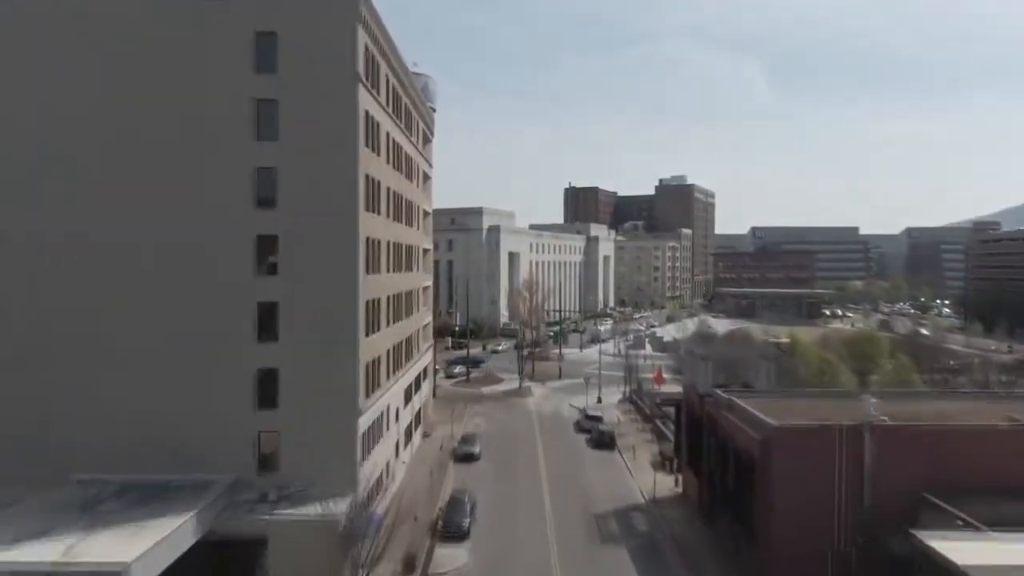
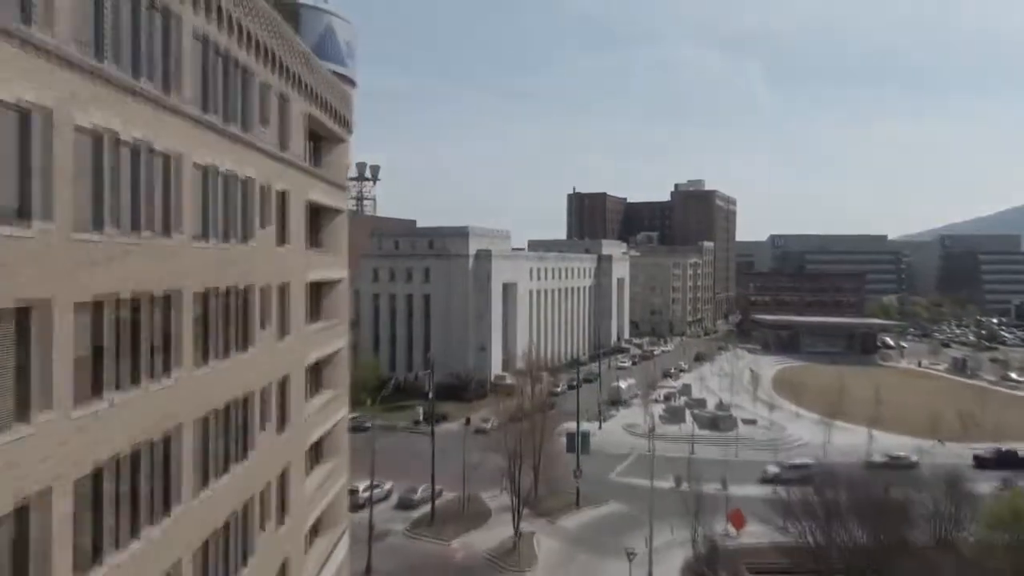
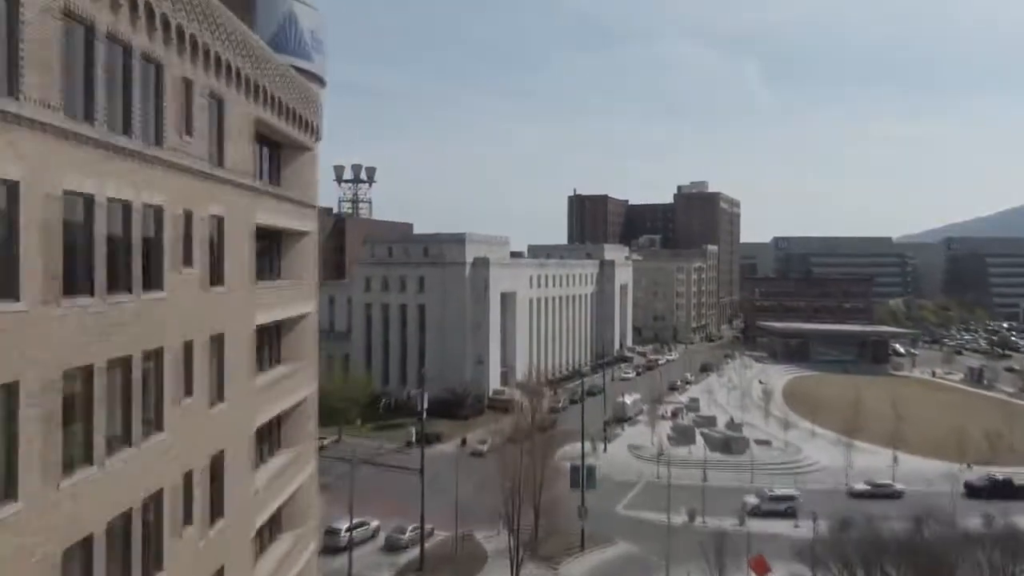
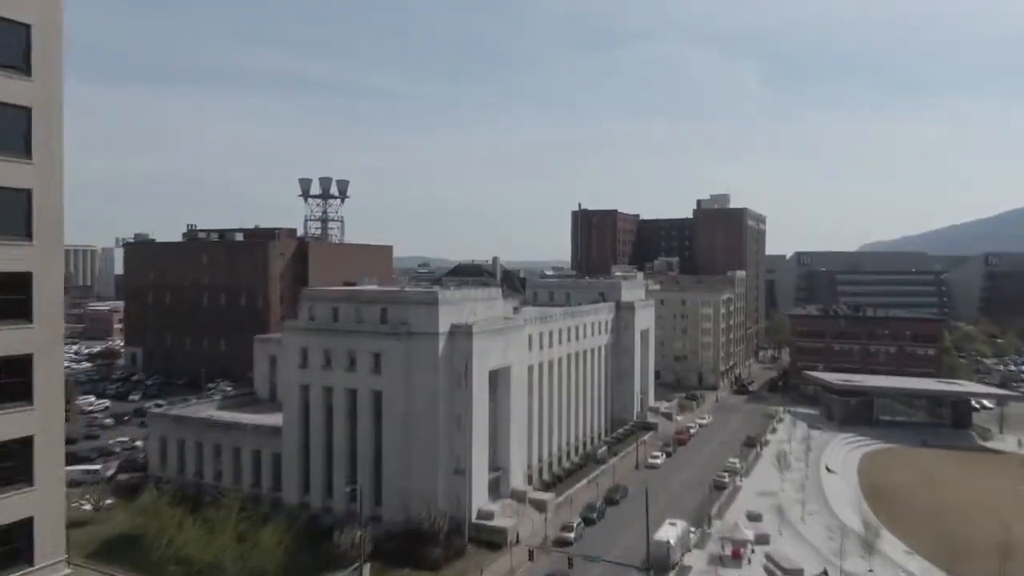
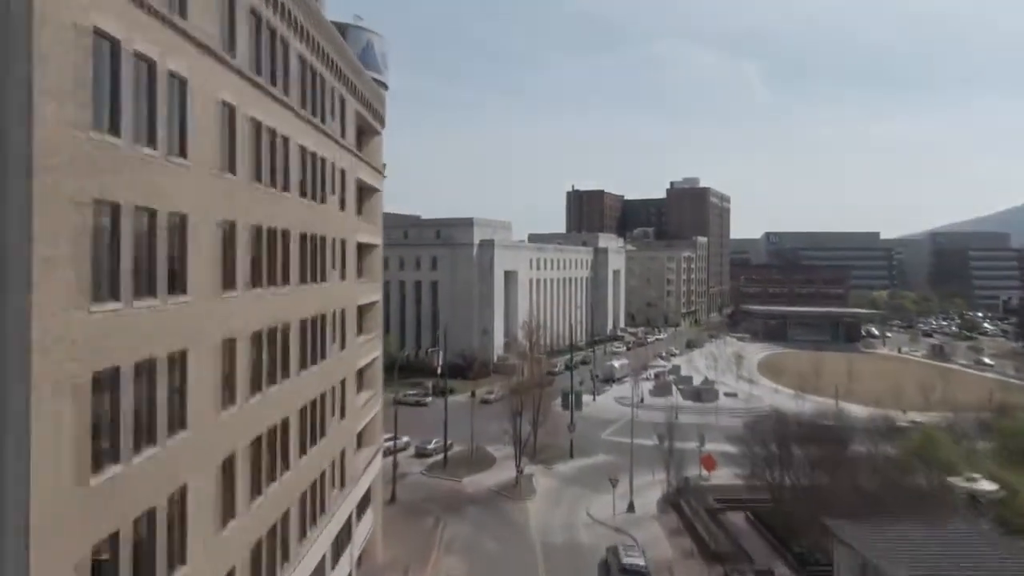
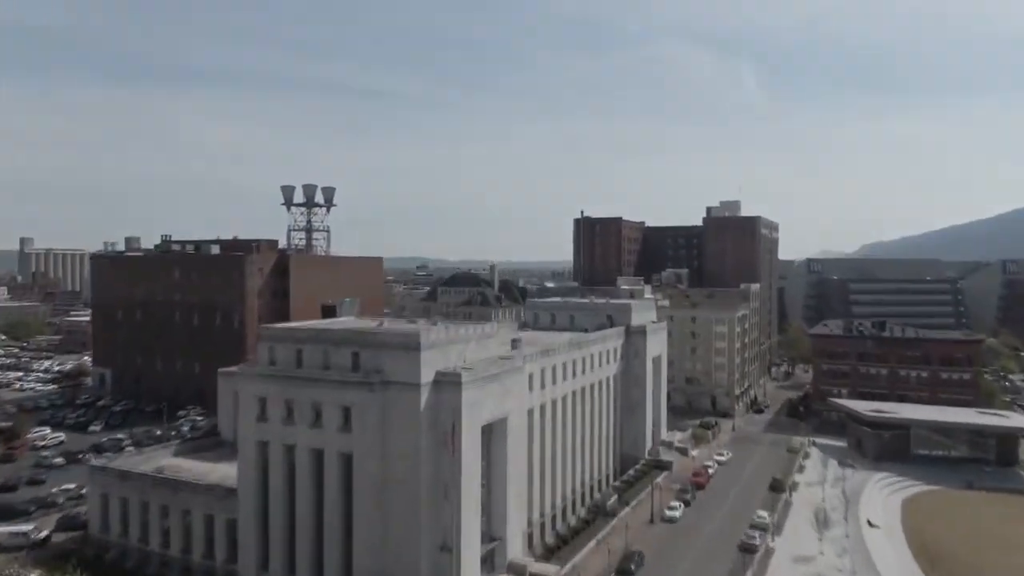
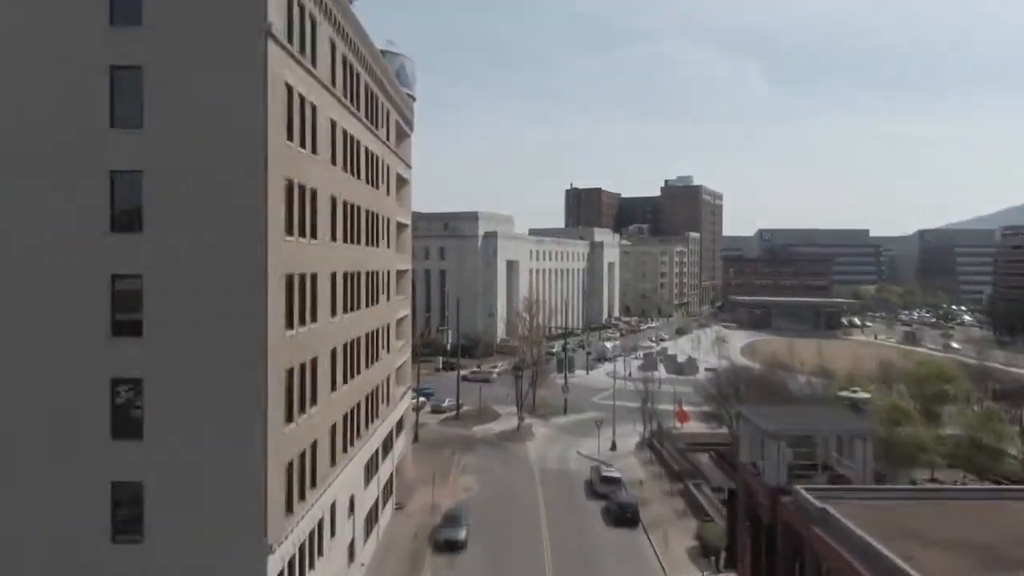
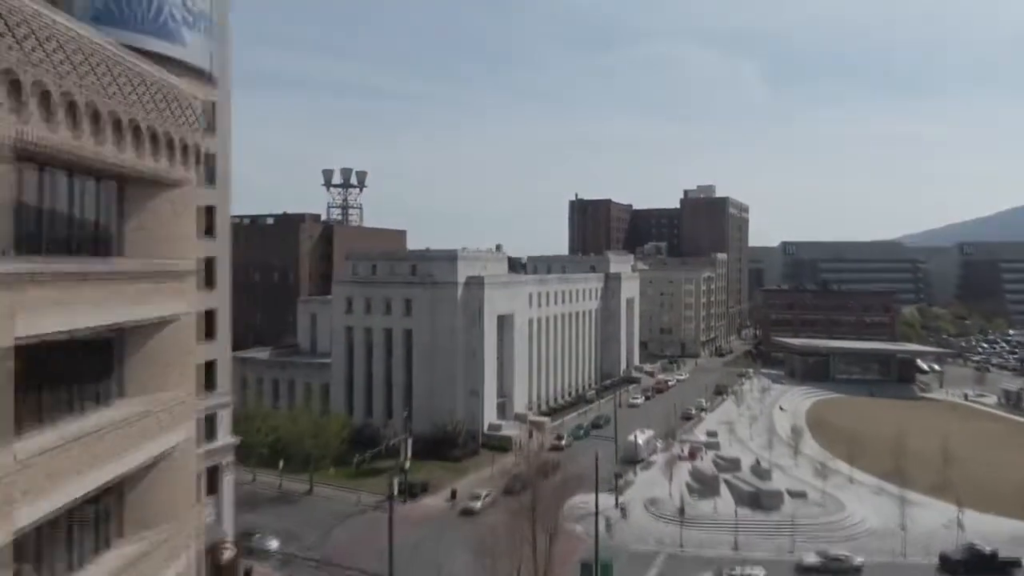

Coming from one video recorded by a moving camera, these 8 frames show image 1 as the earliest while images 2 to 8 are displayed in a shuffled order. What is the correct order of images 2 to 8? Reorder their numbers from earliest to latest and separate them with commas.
7, 5, 2, 3, 8, 4, 6
